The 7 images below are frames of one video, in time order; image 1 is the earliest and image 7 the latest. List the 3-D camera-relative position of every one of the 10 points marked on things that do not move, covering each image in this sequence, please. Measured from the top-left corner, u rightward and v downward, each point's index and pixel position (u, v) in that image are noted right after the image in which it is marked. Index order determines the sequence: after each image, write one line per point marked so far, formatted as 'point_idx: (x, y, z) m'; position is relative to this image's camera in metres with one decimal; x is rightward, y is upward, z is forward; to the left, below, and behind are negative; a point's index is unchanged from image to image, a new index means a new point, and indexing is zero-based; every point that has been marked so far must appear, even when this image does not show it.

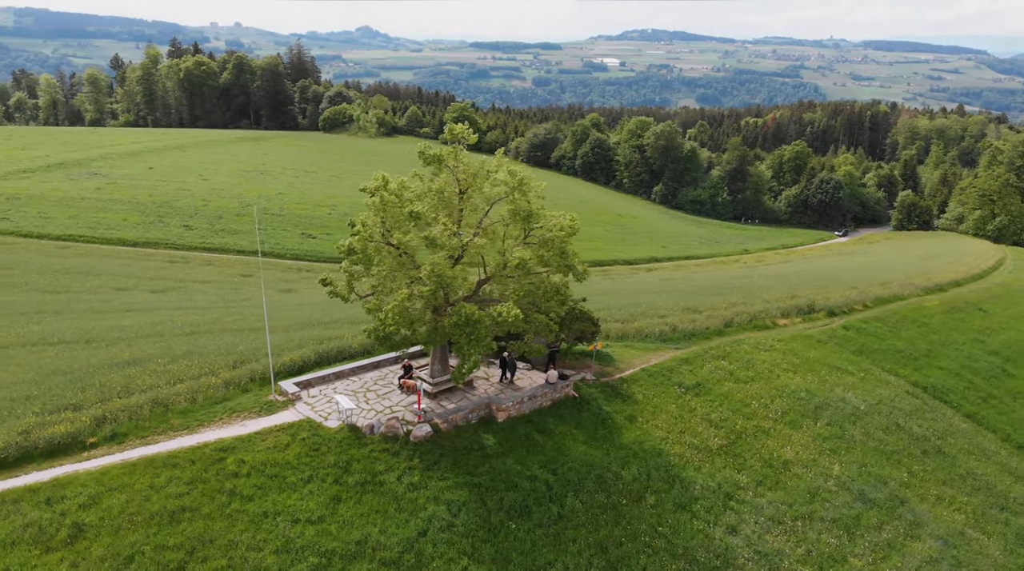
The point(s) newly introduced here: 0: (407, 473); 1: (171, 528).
0: (-3.3, -5.8, +18.2) m
1: (-9.6, -6.9, +16.5) m
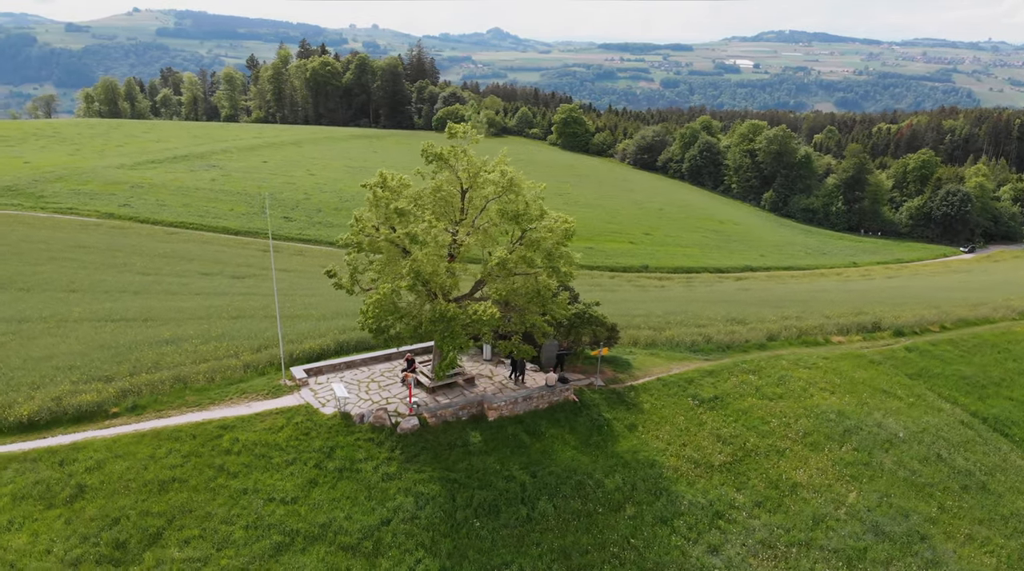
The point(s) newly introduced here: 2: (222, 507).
0: (-4.0, -5.5, +18.3) m
1: (-10.5, -6.3, +17.4) m
2: (-8.3, -6.3, +16.8) m
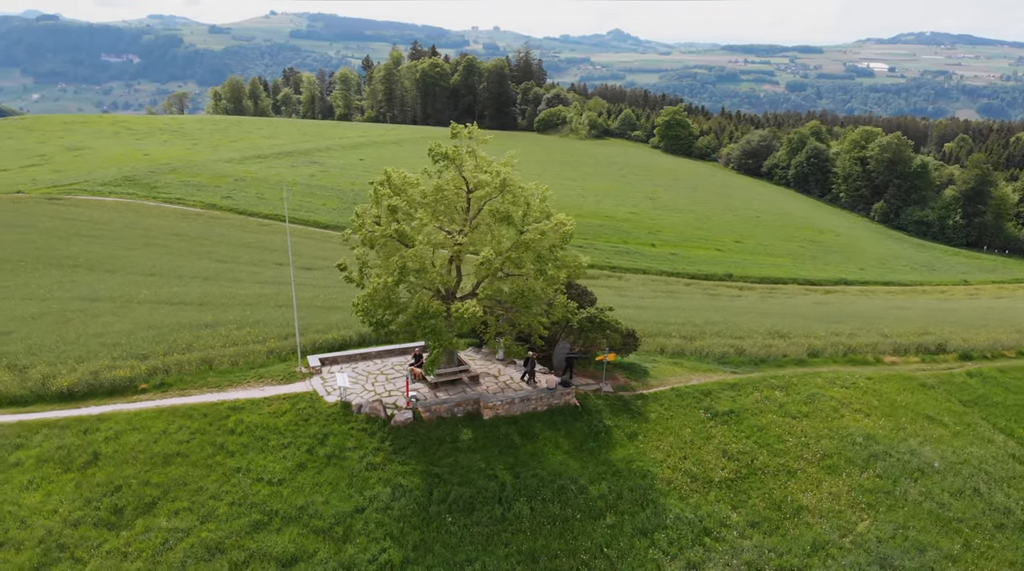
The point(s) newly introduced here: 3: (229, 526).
0: (-4.4, -5.3, +18.5) m
1: (-11.1, -5.8, +18.4) m
2: (-8.9, -5.9, +17.6) m
3: (-7.7, -6.5, +15.9) m
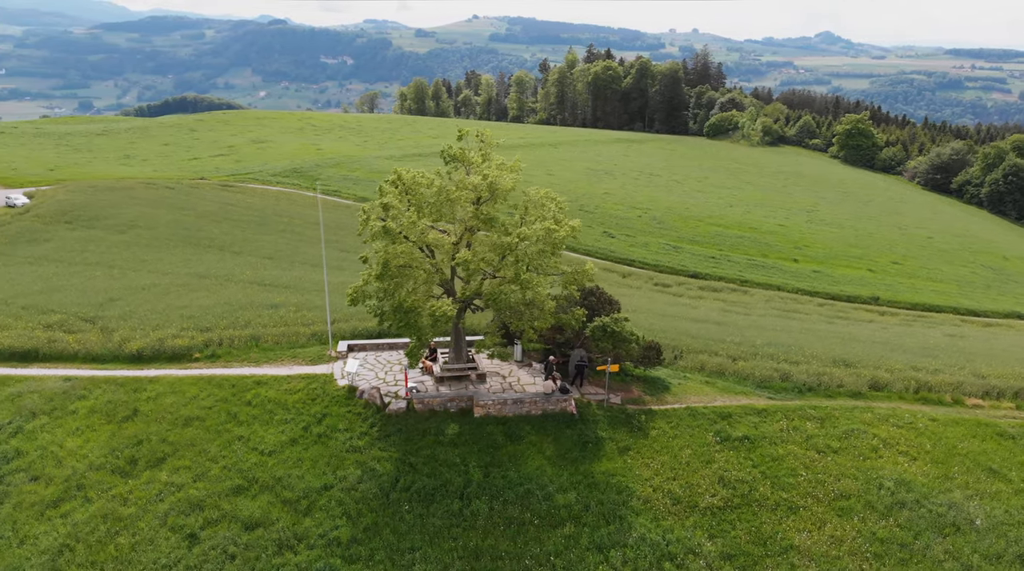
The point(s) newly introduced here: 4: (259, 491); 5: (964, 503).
0: (-5.1, -5.0, +19.5) m
1: (-11.7, -5.0, +20.5) m
2: (-9.7, -5.3, +19.3) m
3: (-8.8, -6.0, +17.5) m
4: (-7.4, -6.1, +17.2) m
5: (+15.1, -7.4, +19.8) m
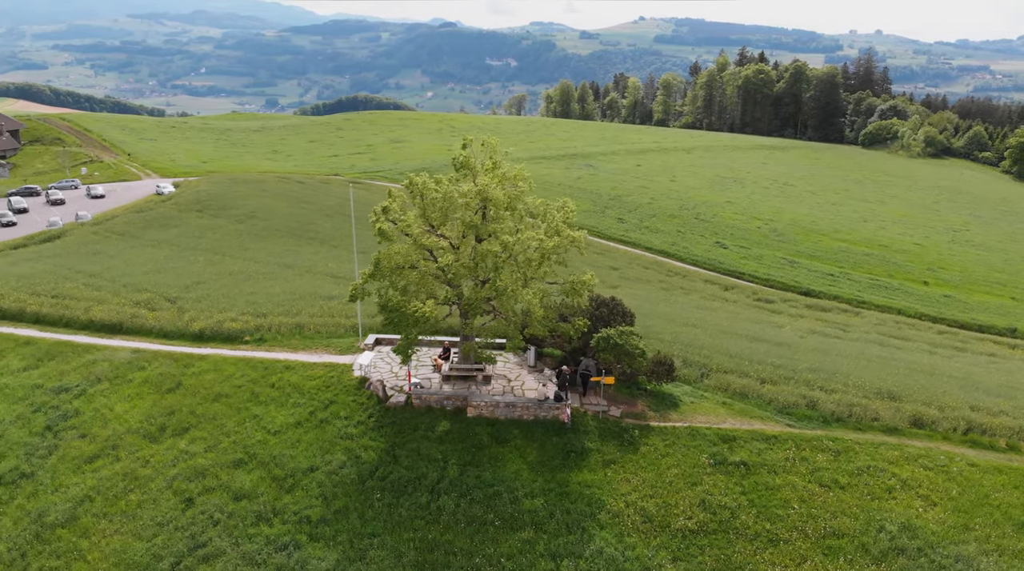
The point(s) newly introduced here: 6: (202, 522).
0: (-5.6, -5.0, +20.9) m
1: (-11.9, -4.6, +22.9) m
2: (-10.2, -5.0, +21.4) m
3: (-9.6, -5.7, +19.5) m
4: (-8.2, -5.9, +19.0) m
5: (+14.3, -8.4, +18.1) m
6: (-9.5, -7.1, +17.6) m
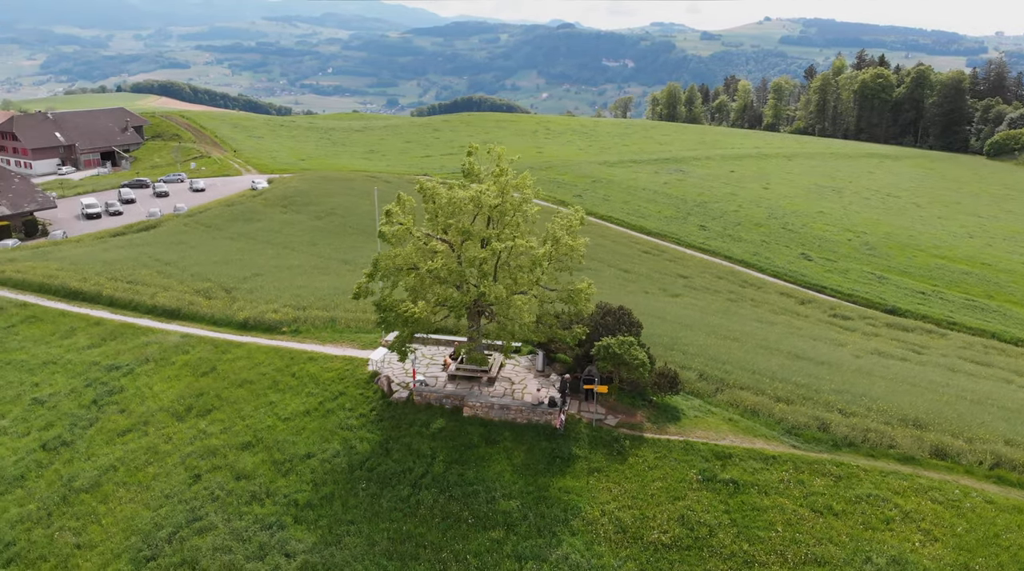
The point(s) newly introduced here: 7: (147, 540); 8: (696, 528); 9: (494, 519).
0: (-5.9, -5.0, +22.3) m
1: (-11.9, -4.4, +25.0) m
2: (-10.4, -4.9, +23.3) m
3: (-10.1, -5.6, +21.3) m
4: (-8.8, -5.8, +20.7) m
5: (+13.4, -9.3, +17.3) m
6: (-10.2, -7.0, +19.4) m
7: (-11.9, -8.2, +18.8) m
8: (+5.9, -7.8, +18.9) m
9: (-0.5, -7.2, +18.2) m
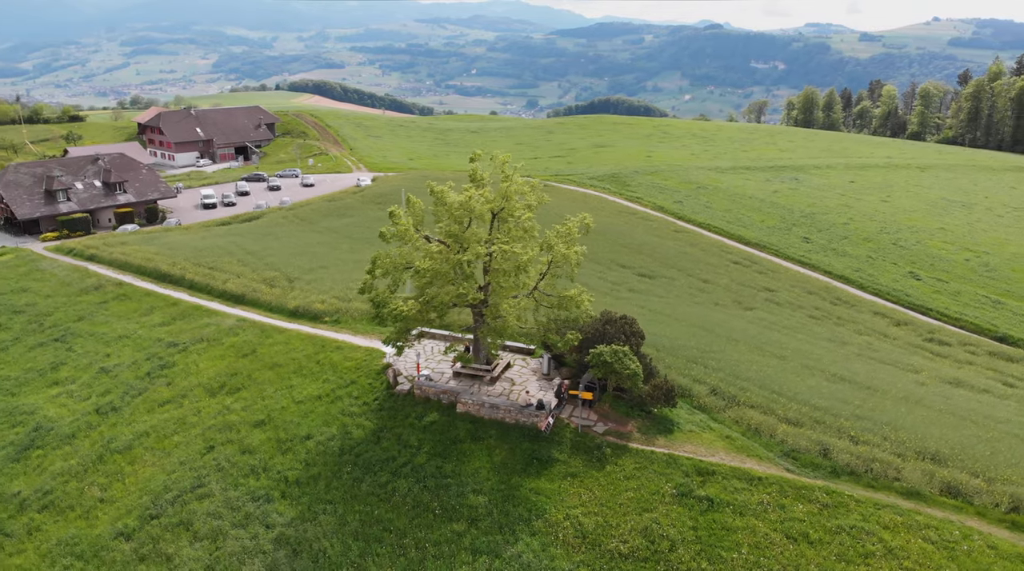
0: (-6.3, -5.0, +24.3) m
1: (-11.8, -4.1, +27.8) m
2: (-10.6, -4.6, +26.0) m
3: (-10.6, -5.3, +24.0) m
4: (-9.4, -5.6, +23.2) m
5: (+11.9, -10.2, +16.7) m
6: (-11.1, -6.7, +22.1) m
7: (-12.9, -7.9, +21.7) m
8: (+4.8, -8.4, +19.3) m
9: (-1.6, -7.4, +19.5) m
